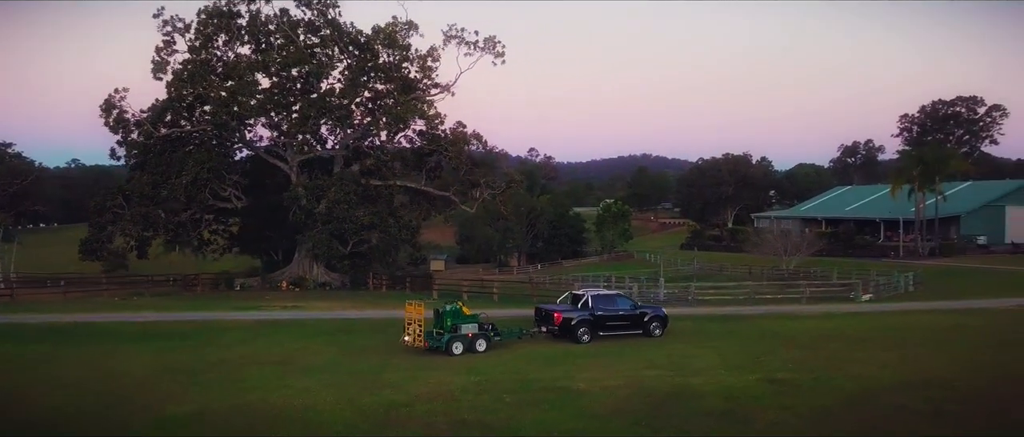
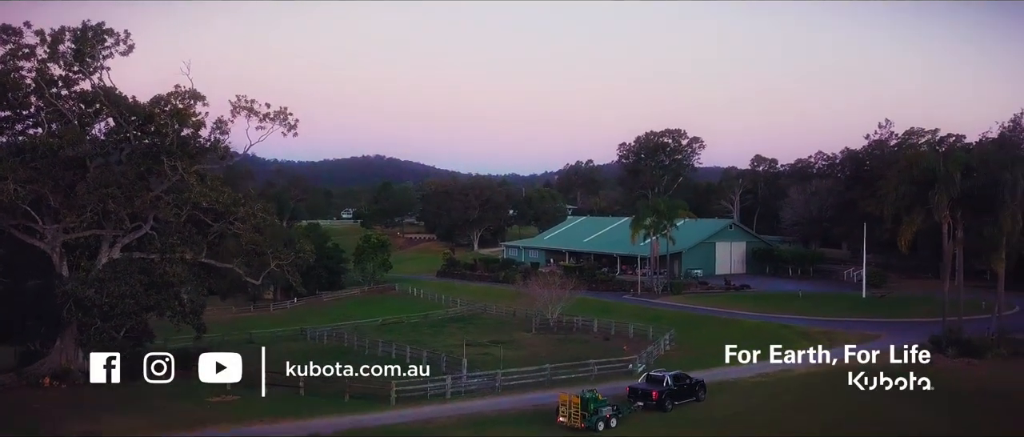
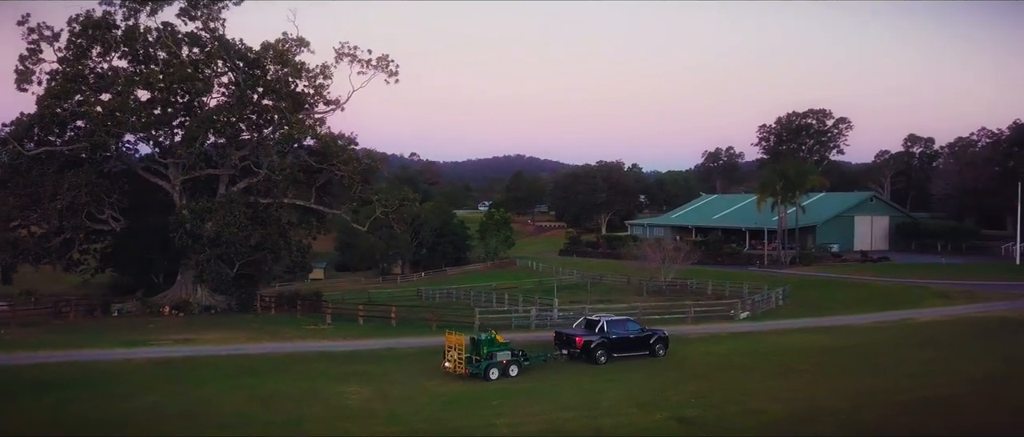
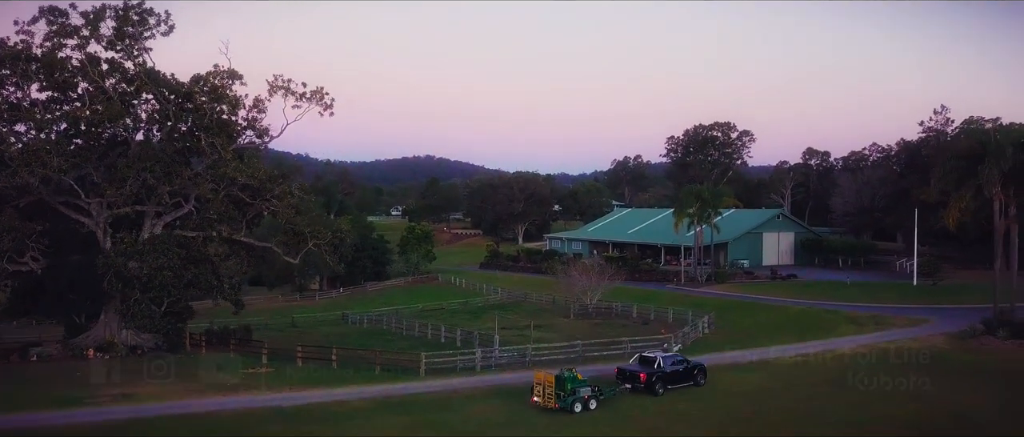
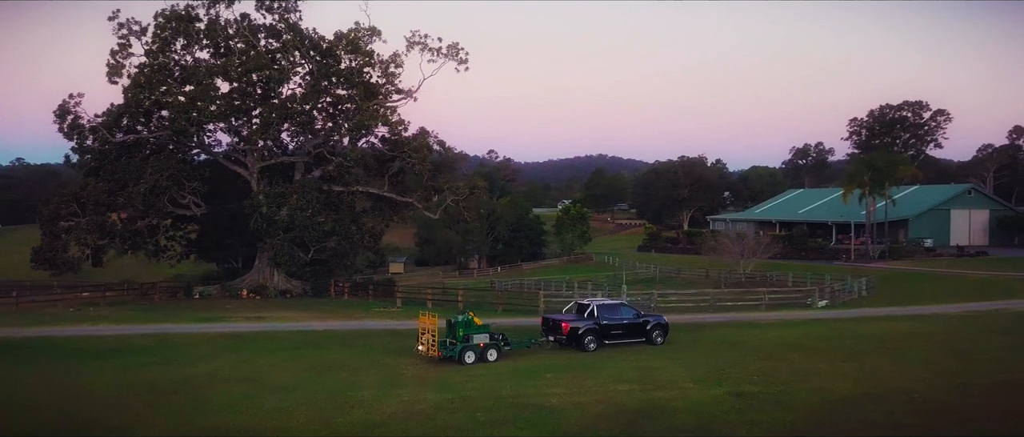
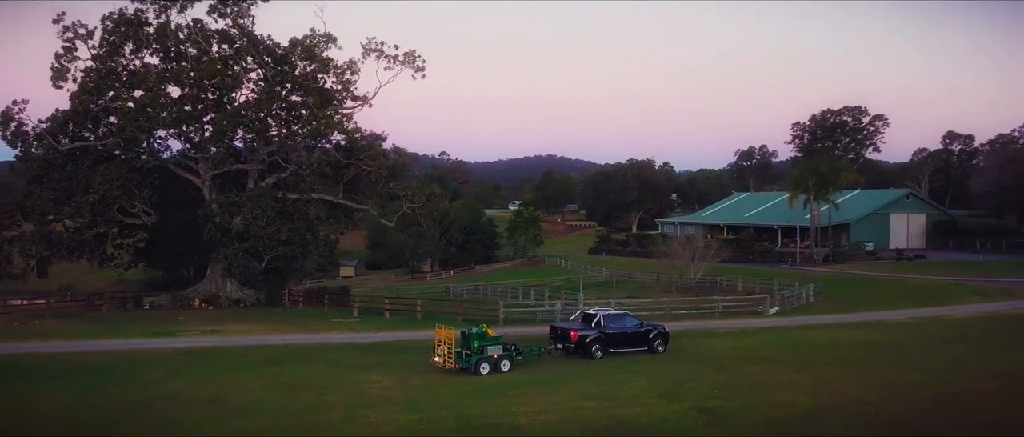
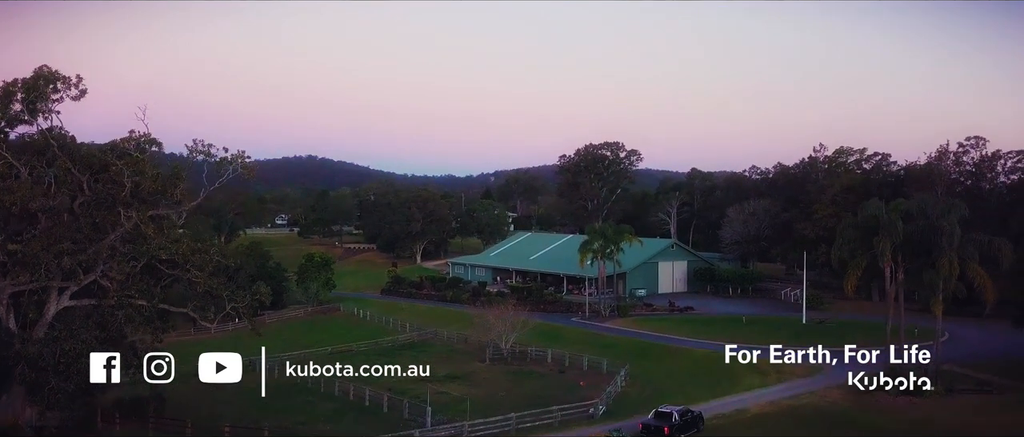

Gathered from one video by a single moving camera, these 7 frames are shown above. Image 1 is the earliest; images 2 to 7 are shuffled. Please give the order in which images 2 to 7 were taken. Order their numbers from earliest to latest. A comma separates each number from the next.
5, 6, 3, 4, 2, 7
